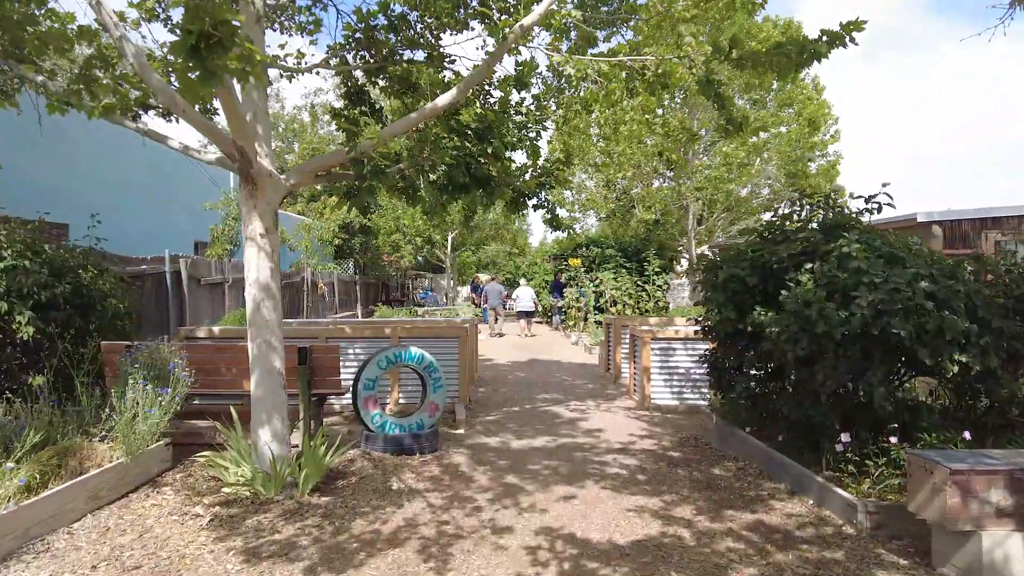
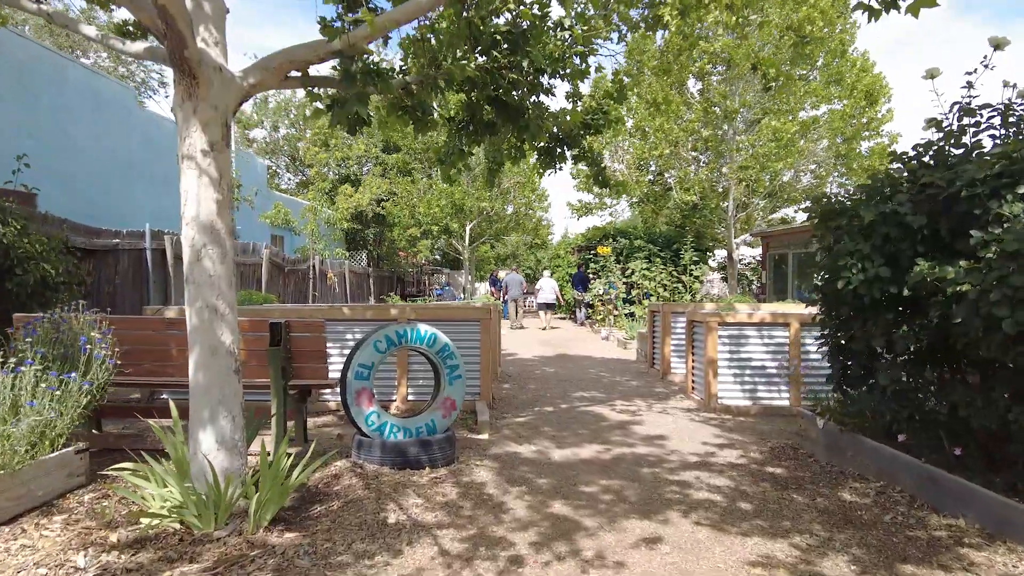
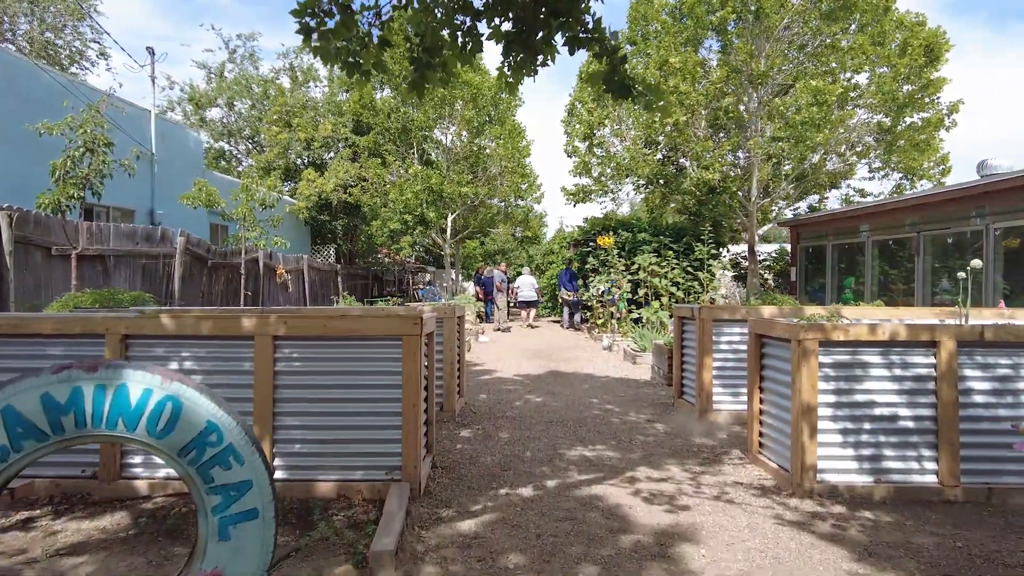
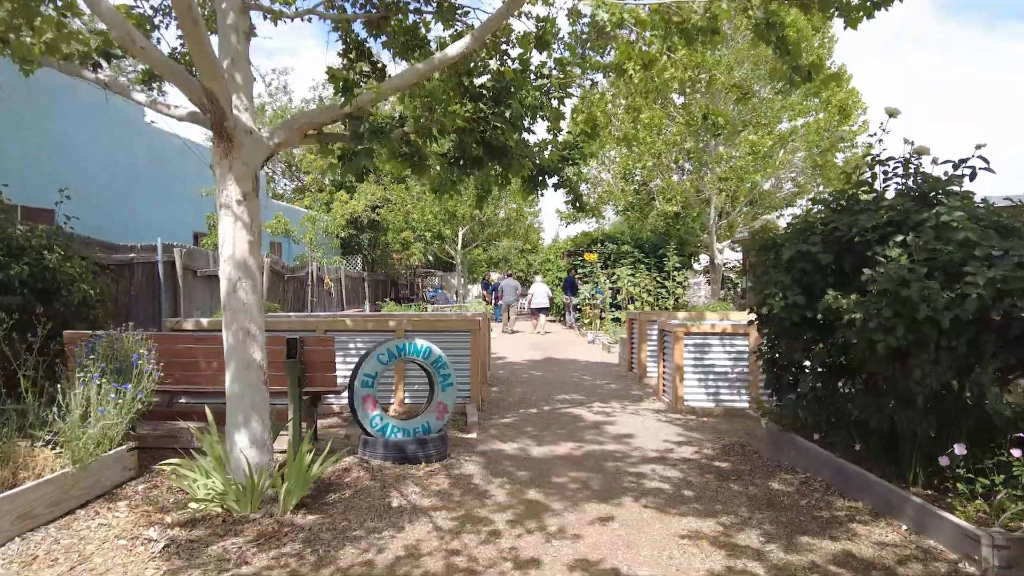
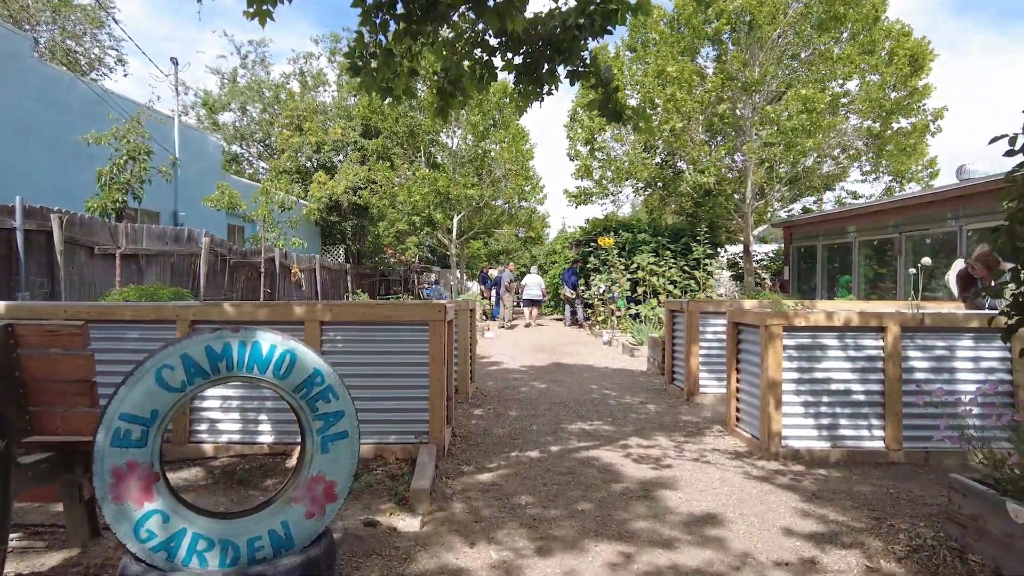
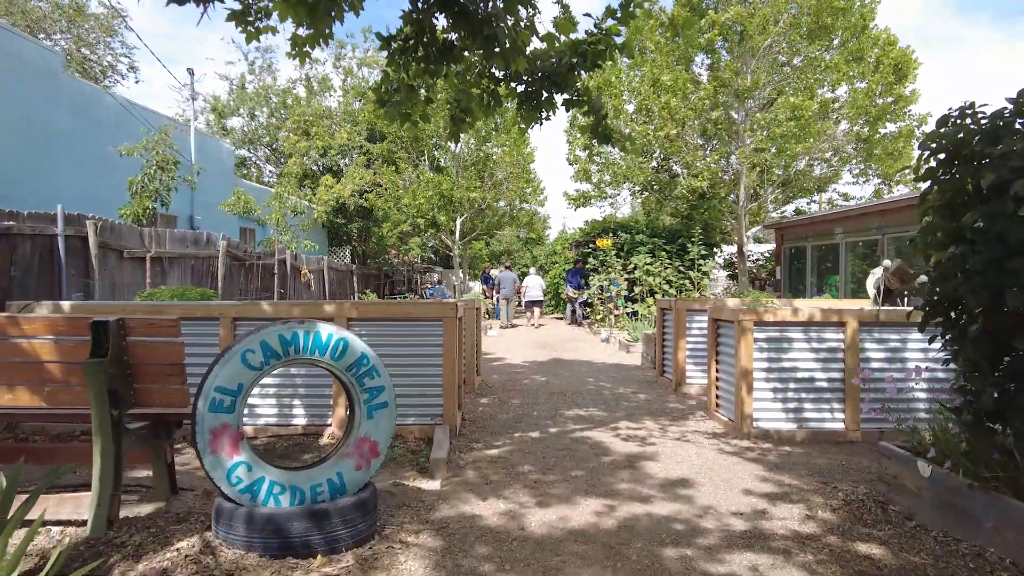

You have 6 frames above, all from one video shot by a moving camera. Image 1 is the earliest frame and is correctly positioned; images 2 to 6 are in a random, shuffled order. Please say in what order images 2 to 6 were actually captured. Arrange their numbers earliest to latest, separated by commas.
4, 2, 6, 5, 3
